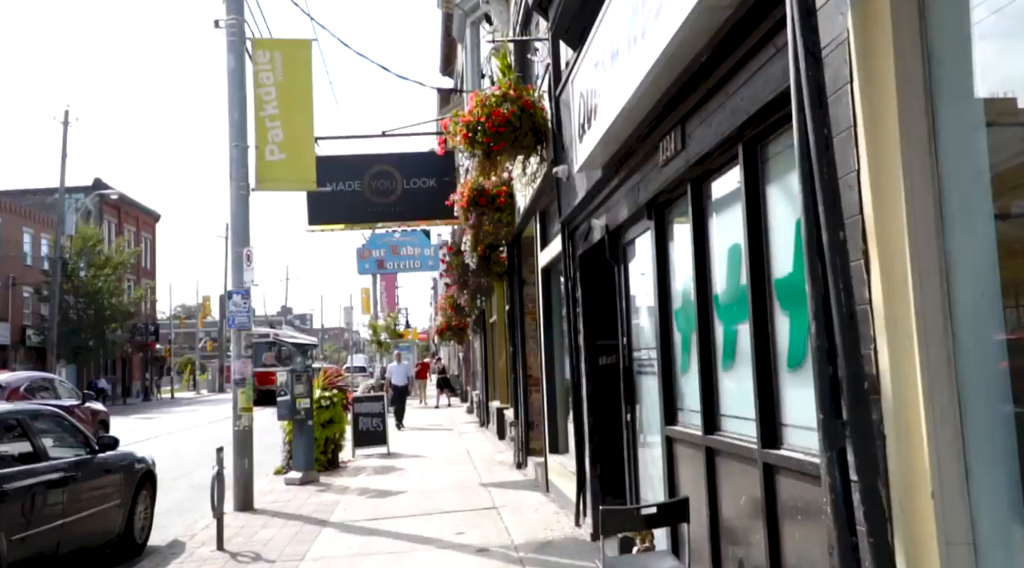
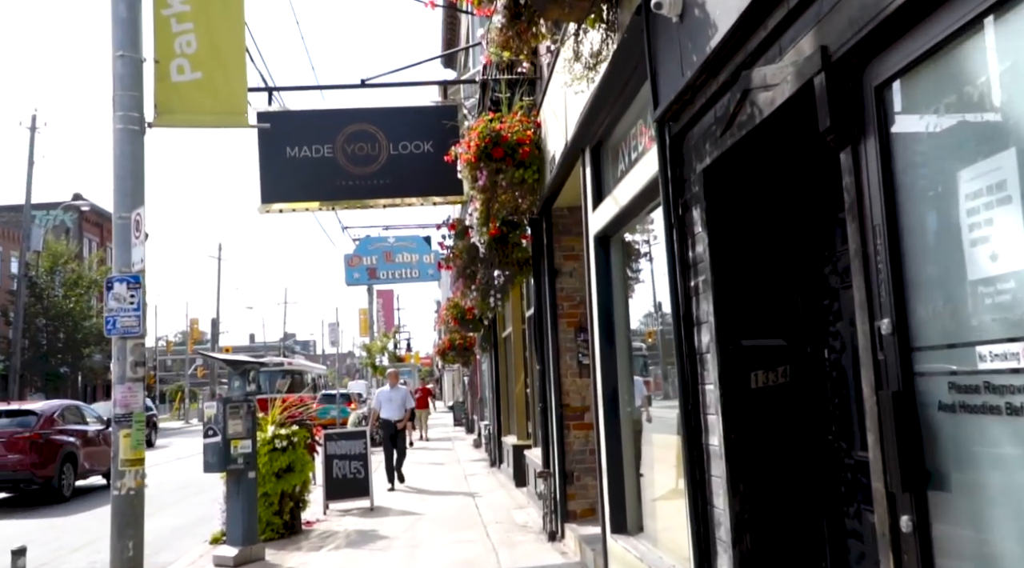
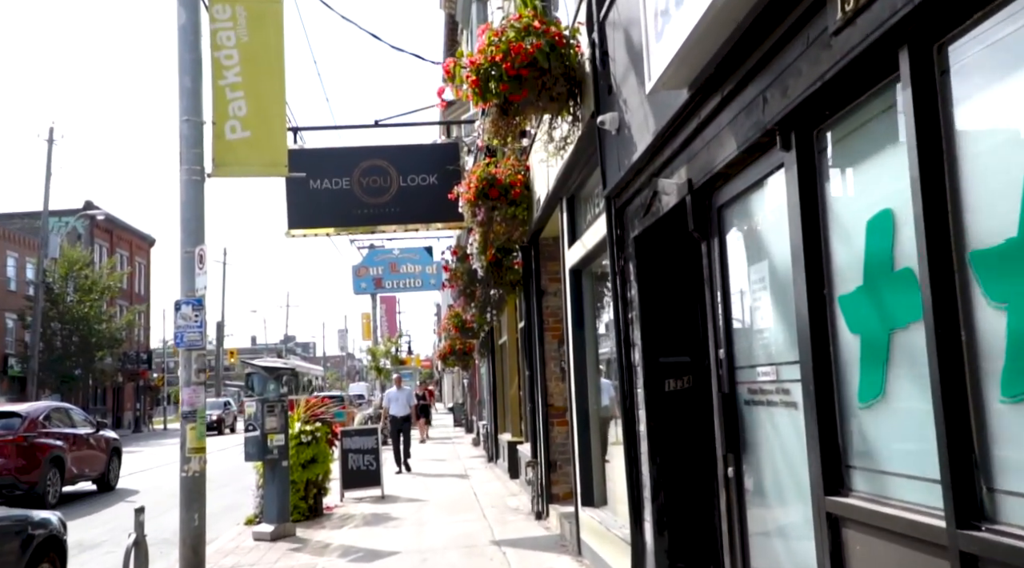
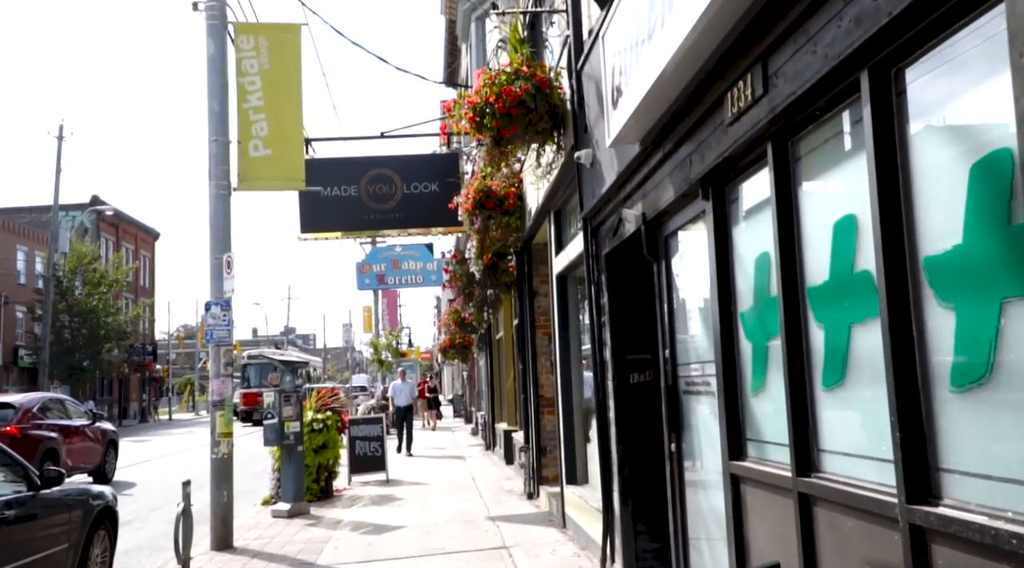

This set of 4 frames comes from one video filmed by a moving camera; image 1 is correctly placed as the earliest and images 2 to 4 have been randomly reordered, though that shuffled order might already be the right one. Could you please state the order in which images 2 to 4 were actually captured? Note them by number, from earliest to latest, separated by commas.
4, 3, 2
